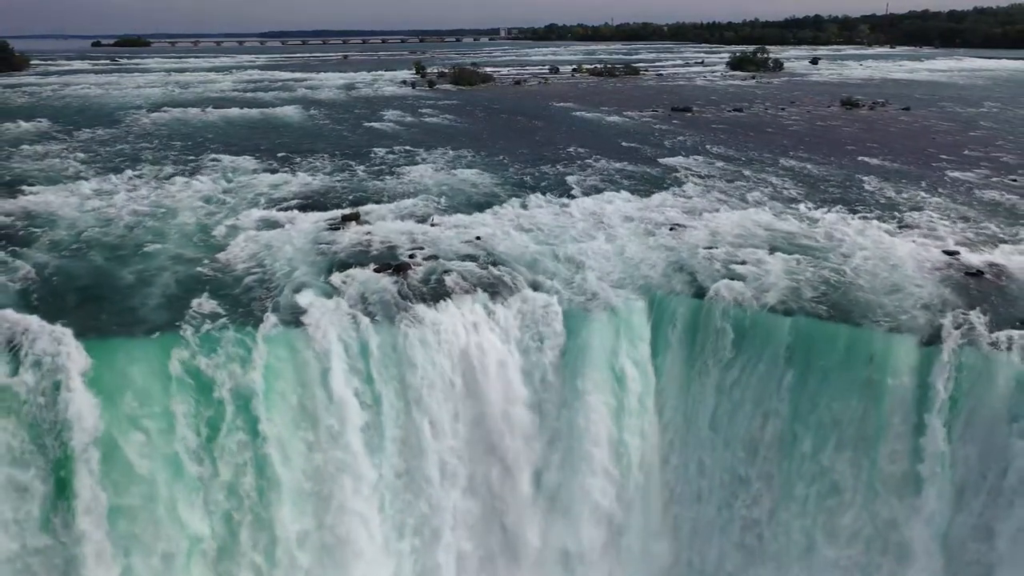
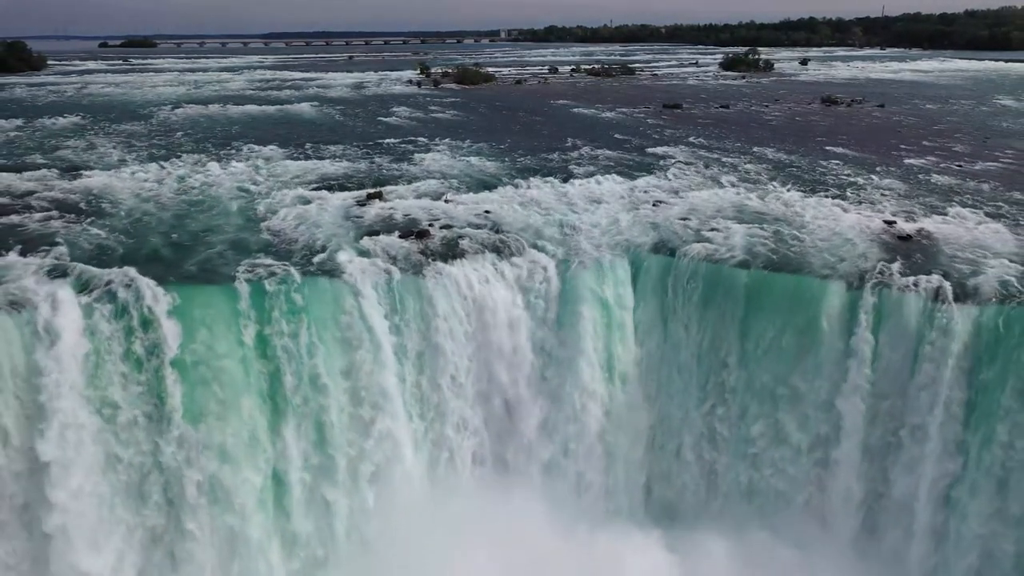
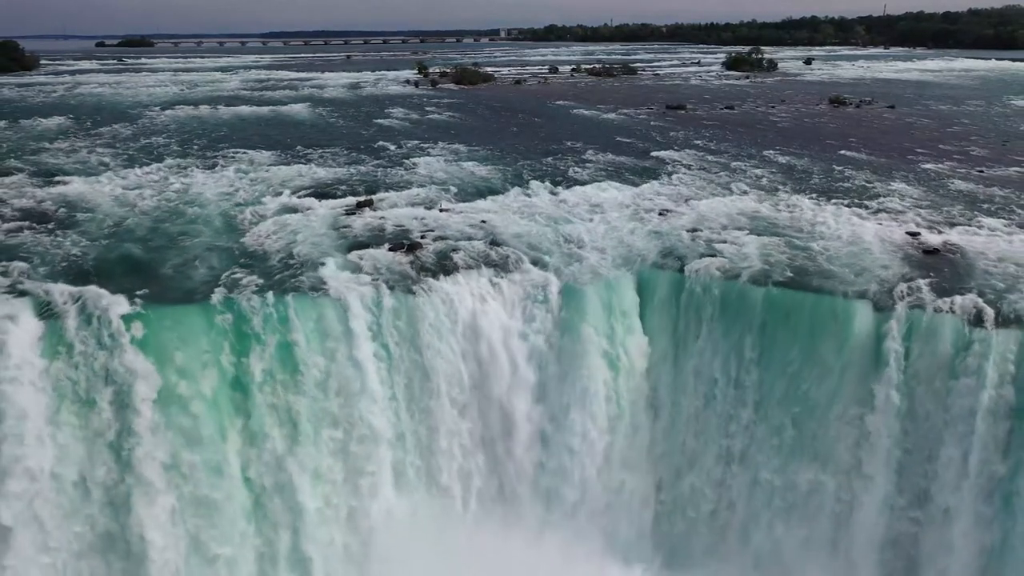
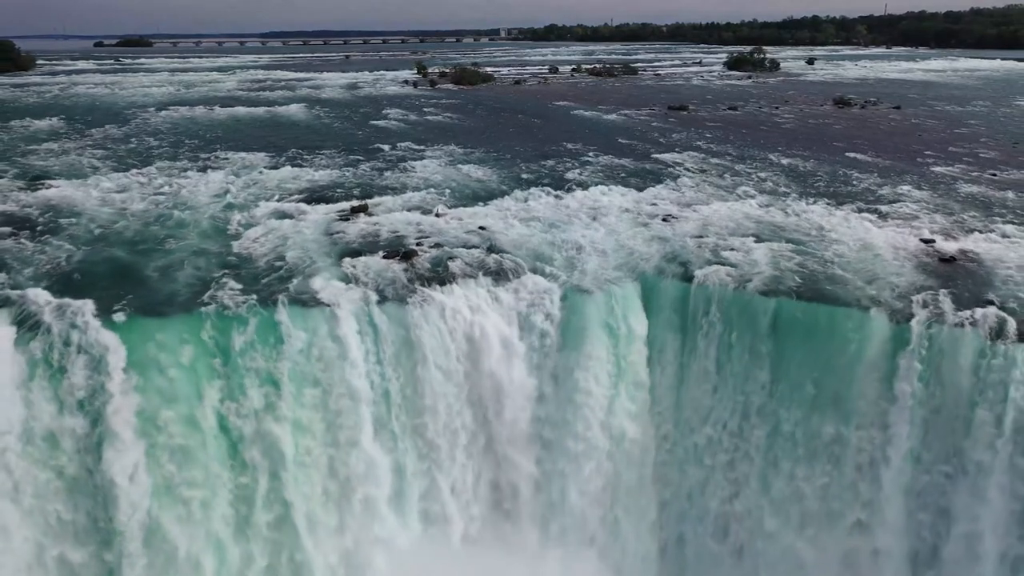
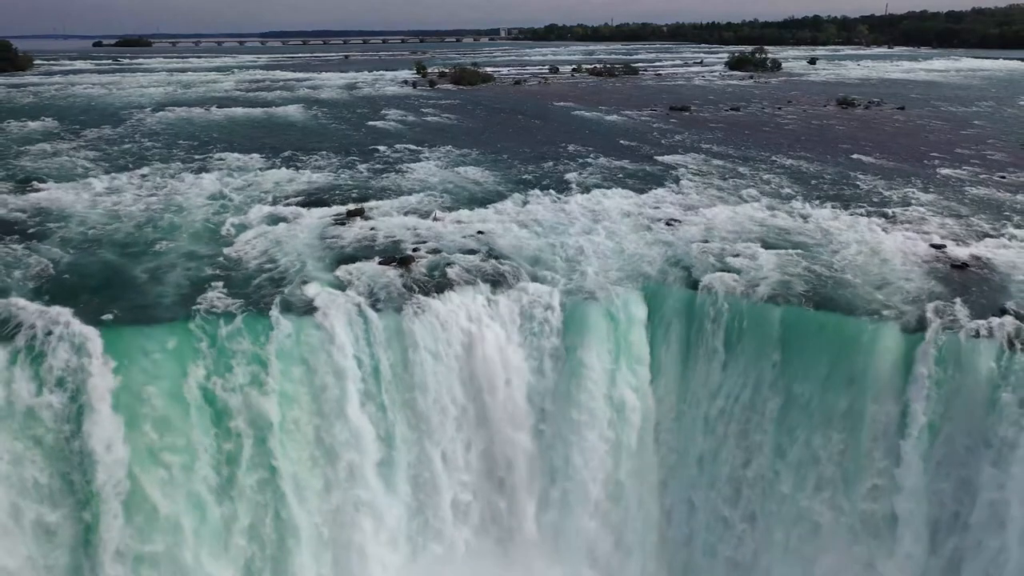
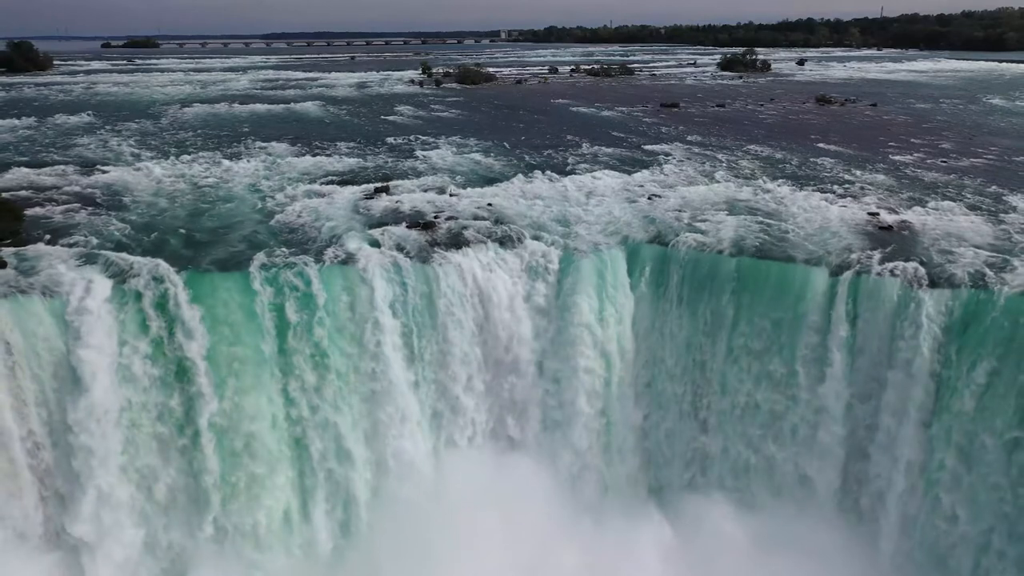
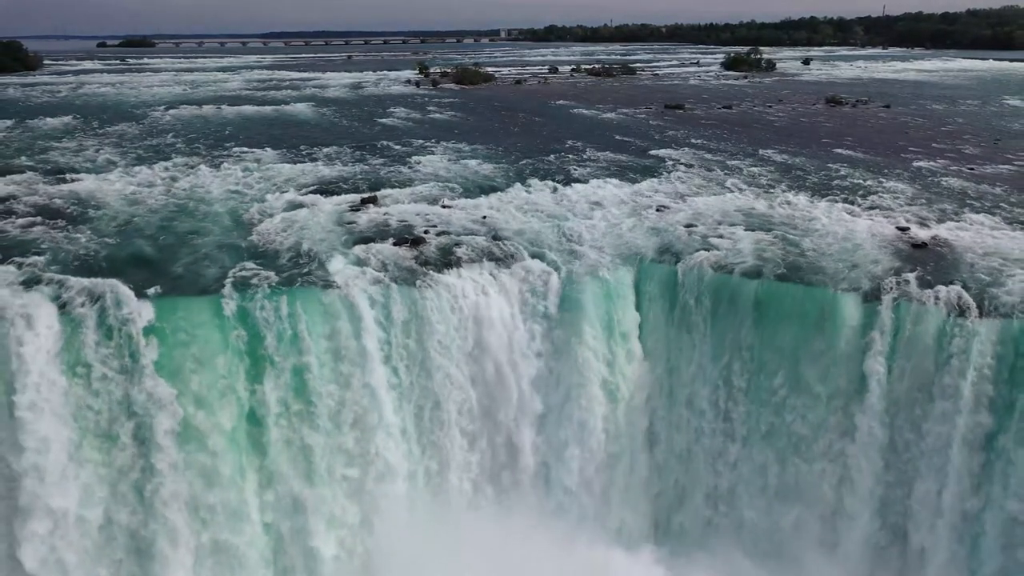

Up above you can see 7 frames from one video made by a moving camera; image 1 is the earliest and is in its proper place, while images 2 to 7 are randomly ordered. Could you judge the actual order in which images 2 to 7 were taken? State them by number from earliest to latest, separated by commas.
5, 4, 3, 7, 2, 6
